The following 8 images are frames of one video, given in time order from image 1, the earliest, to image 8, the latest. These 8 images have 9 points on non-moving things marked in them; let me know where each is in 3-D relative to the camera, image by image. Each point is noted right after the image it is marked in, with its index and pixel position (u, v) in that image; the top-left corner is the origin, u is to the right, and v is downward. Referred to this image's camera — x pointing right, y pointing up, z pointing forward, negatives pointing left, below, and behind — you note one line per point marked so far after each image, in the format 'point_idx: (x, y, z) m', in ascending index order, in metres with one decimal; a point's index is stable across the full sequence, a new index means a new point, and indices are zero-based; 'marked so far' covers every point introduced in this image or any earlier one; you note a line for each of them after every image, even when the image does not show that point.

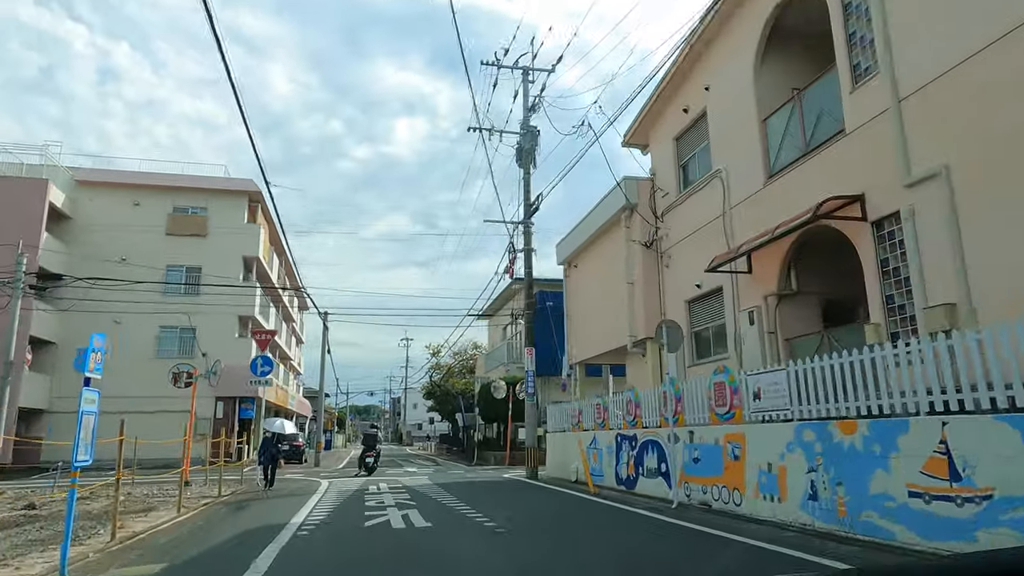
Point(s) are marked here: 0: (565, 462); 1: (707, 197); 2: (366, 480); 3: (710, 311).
0: (+1.4, -4.6, +19.2) m
1: (+3.7, +1.7, +14.0) m
2: (-3.8, -5.2, +19.5) m
3: (+3.8, -0.4, +14.0) m
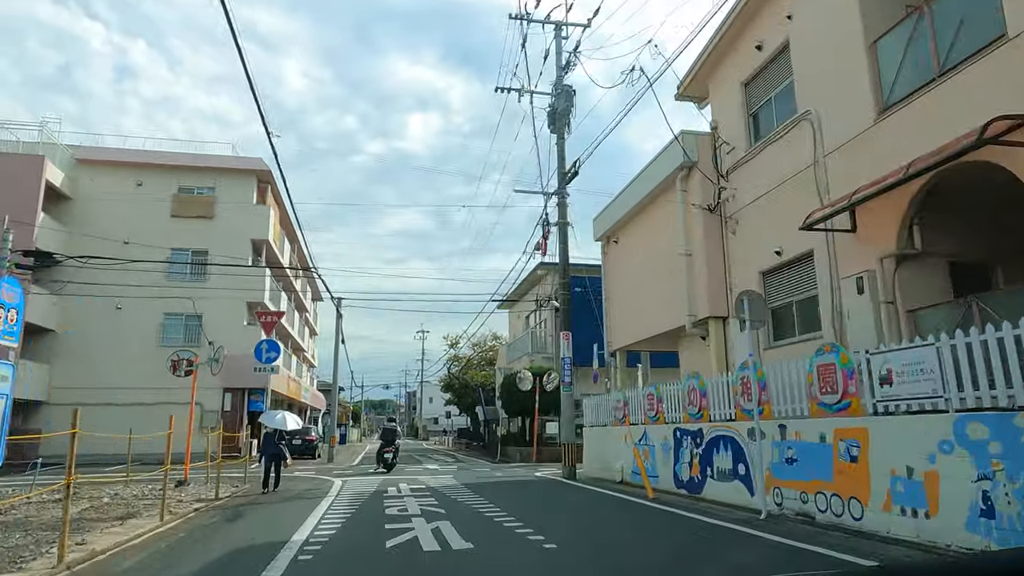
0: (+2.2, -4.0, +17.0) m
1: (+4.4, +2.3, +11.8) m
2: (-3.0, -4.6, +17.5) m
3: (+4.5, +0.1, +11.8) m
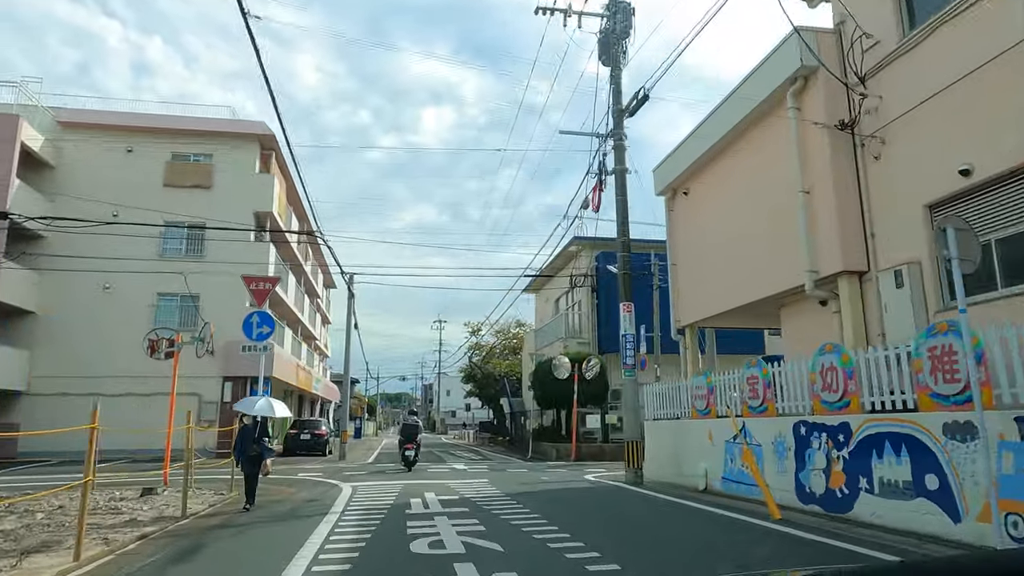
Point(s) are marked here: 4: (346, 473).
0: (+3.2, -3.2, +13.6) m
1: (+5.3, +3.0, +8.2) m
2: (-2.0, -3.8, +14.1) m
3: (+5.3, +0.8, +8.2) m
4: (-4.1, -4.6, +18.1) m
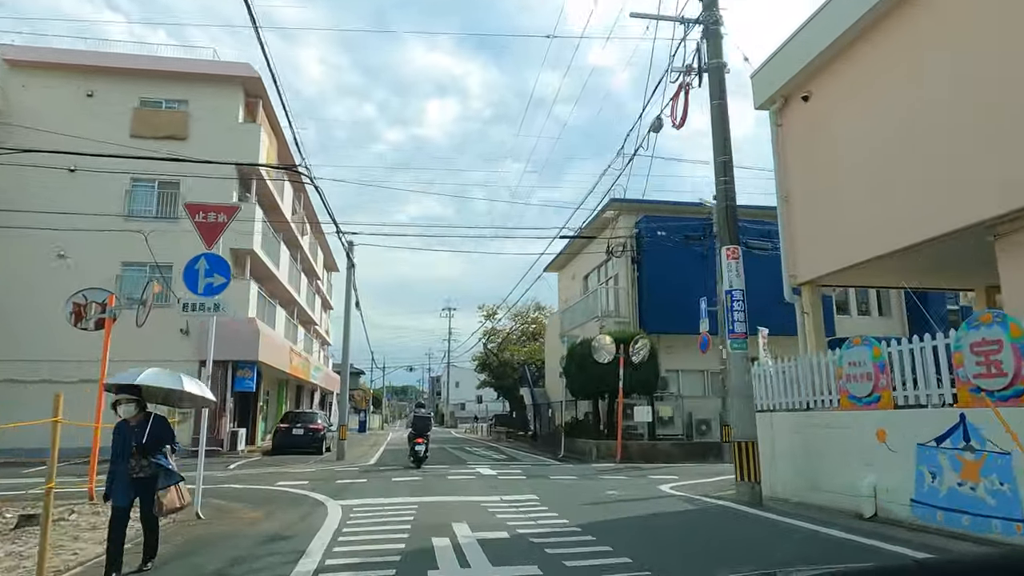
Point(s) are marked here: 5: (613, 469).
0: (+4.0, -2.4, +9.3) m
1: (+6.0, +3.8, +3.9) m
2: (-1.2, -2.9, +9.9) m
3: (+6.1, +1.7, +3.9) m
4: (-3.2, -3.6, +13.9) m
5: (+2.2, -4.0, +16.2) m
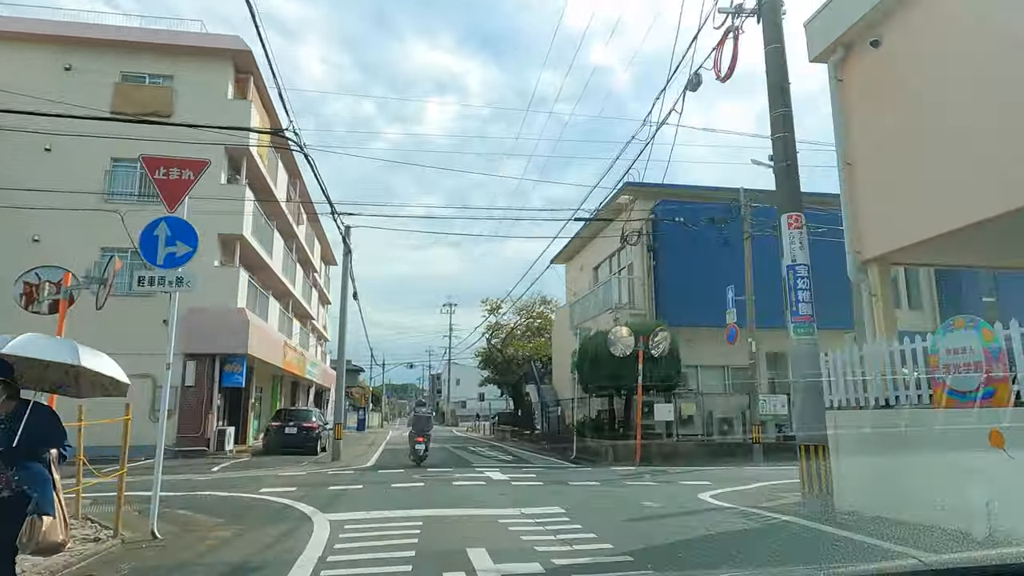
0: (+4.2, -2.1, +7.7) m
1: (+6.3, +4.1, +2.2) m
2: (-1.0, -2.6, +8.3) m
3: (+6.4, +2.0, +2.3) m
4: (-3.0, -3.3, +12.3) m
5: (+2.5, -3.7, +14.6) m
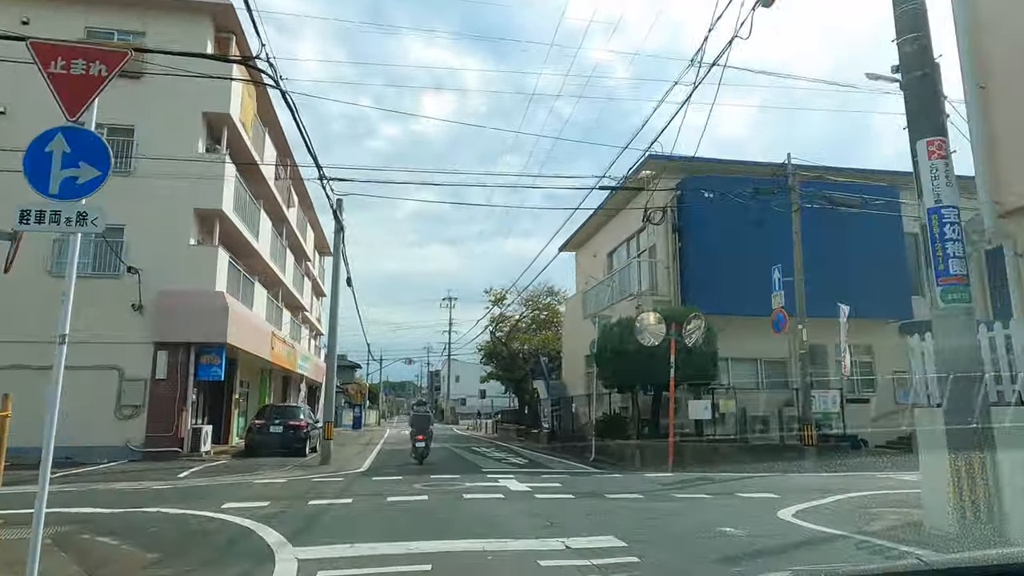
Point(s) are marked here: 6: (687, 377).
0: (+4.6, -1.6, +5.4) m
1: (+6.7, +4.5, -0.1) m
2: (-0.6, -2.2, +5.9) m
3: (+6.7, +2.4, -0.1) m
4: (-2.6, -2.9, +10.0) m
5: (+2.8, -3.2, +12.3) m
6: (+4.2, -2.2, +17.8) m
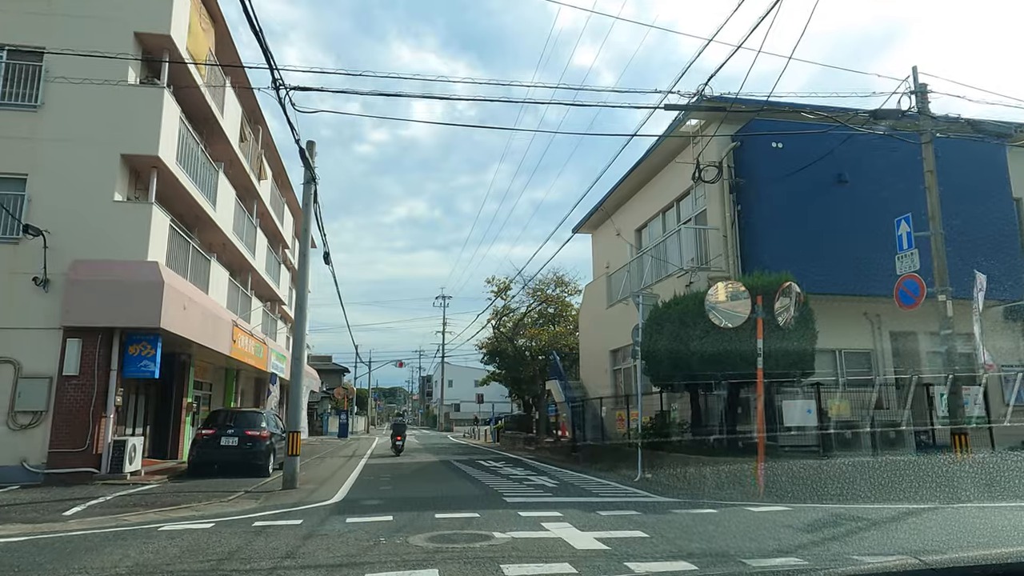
0: (+5.2, -0.9, +1.0) m
1: (+7.4, +5.3, -4.4) m
2: (0.0, -1.5, +1.5) m
3: (+7.4, +3.2, -4.4) m
4: (-2.1, -2.2, +5.5) m
5: (+3.4, -2.5, +7.9) m
6: (+4.7, -1.5, +13.4) m
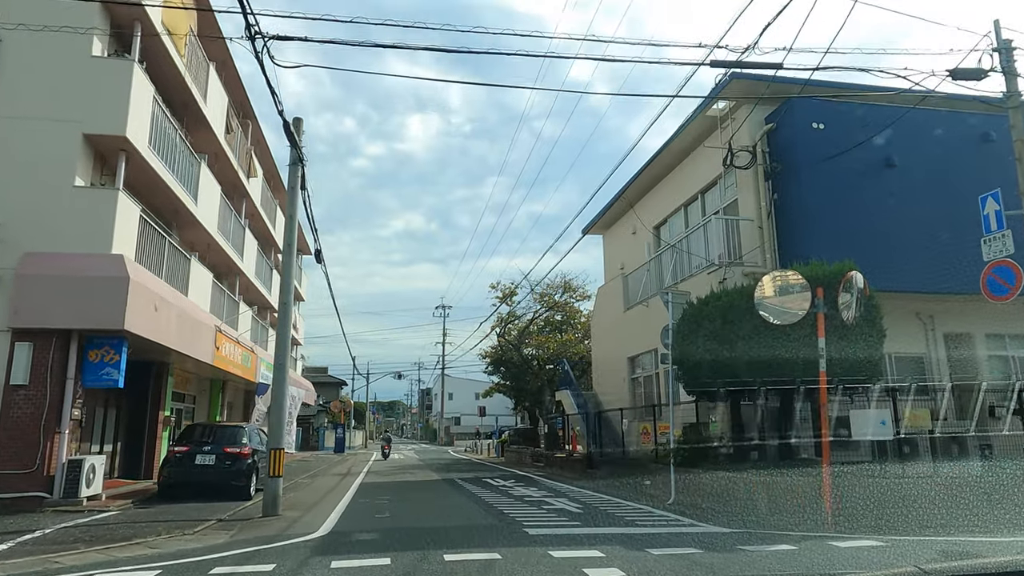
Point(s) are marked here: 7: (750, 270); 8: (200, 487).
0: (+5.5, -0.5, -0.8) m
1: (+7.6, +5.8, -6.1) m
2: (+0.3, -1.1, -0.3) m
3: (+7.7, +3.6, -6.1) m
4: (-1.8, -1.9, +3.7) m
5: (+3.6, -2.3, +6.1) m
6: (+4.9, -1.4, +11.6) m
7: (+5.0, +0.4, +15.6) m
8: (-5.8, -3.7, +13.7) m
